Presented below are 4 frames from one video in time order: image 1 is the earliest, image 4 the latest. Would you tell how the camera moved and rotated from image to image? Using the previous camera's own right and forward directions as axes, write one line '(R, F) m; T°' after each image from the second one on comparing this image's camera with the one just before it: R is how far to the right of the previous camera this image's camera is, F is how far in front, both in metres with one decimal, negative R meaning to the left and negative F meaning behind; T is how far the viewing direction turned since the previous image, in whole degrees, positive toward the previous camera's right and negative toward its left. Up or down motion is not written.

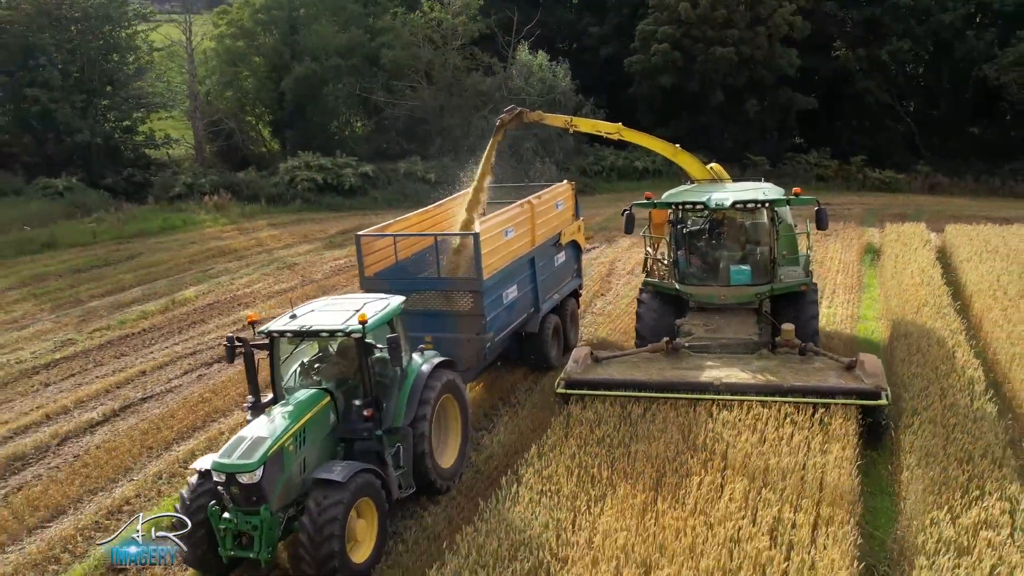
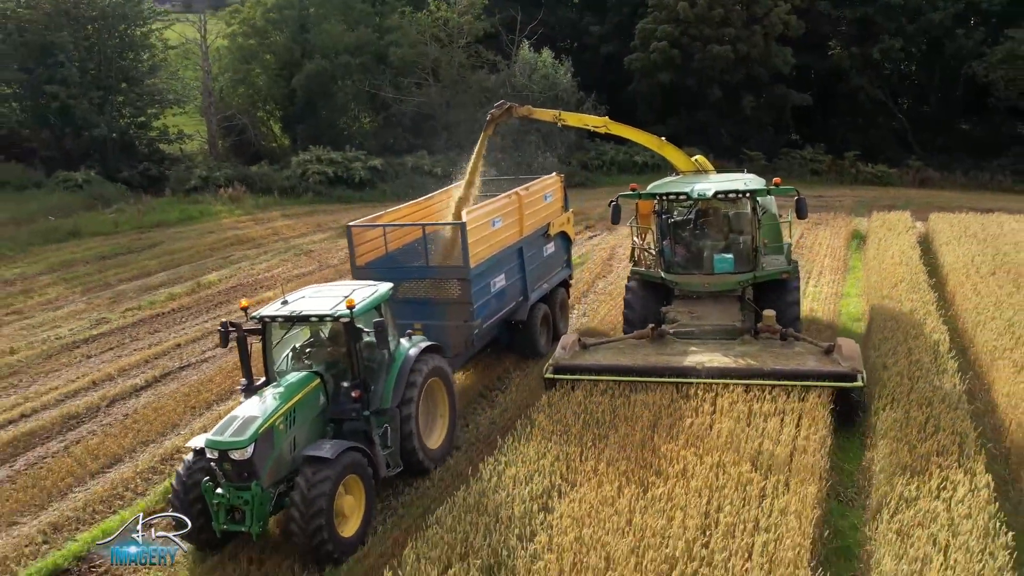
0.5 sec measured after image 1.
(-0.1, -0.7) m; 0°
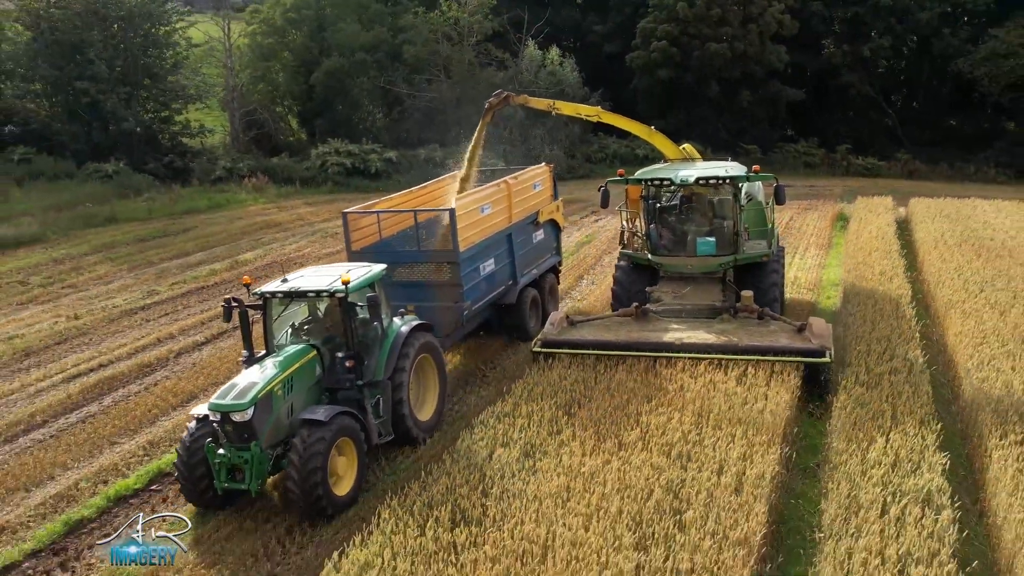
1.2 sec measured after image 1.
(-0.2, -1.1) m; 0°
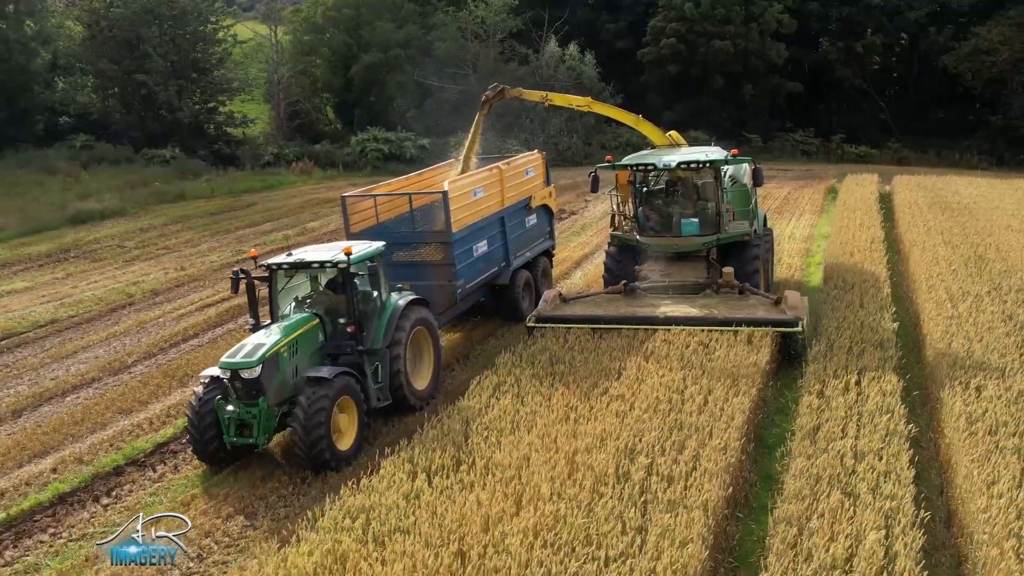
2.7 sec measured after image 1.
(-0.7, -2.0) m; 0°
